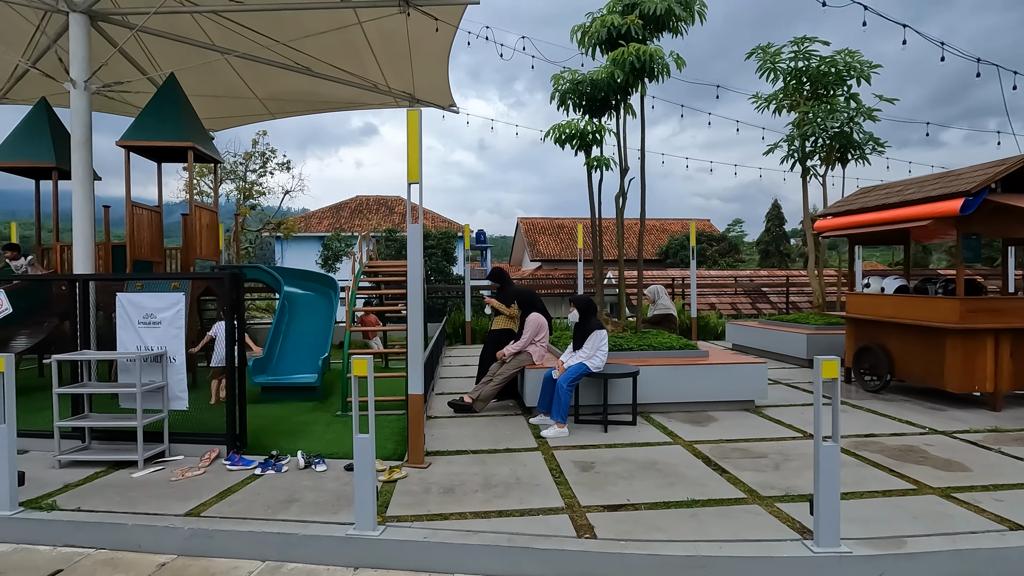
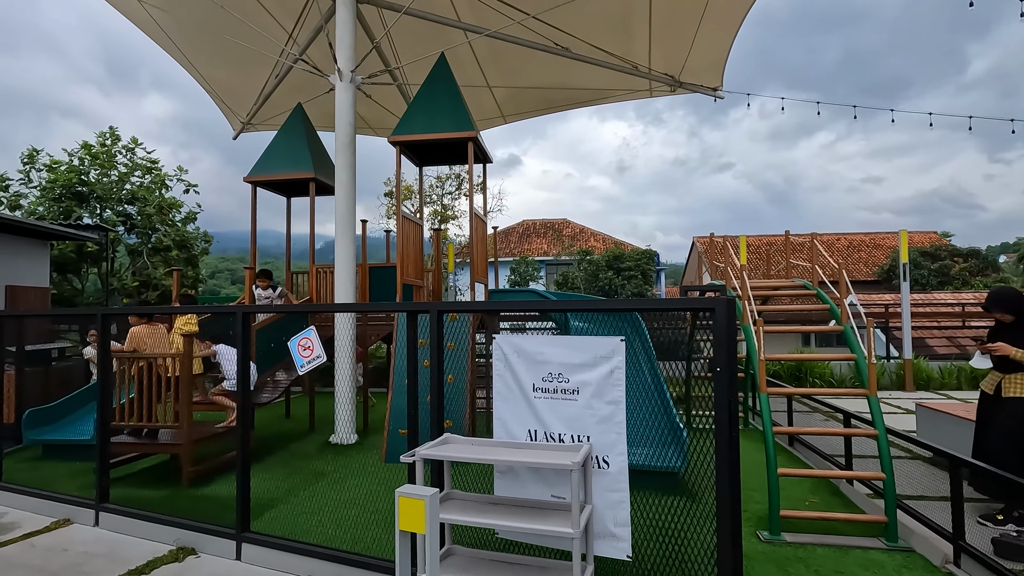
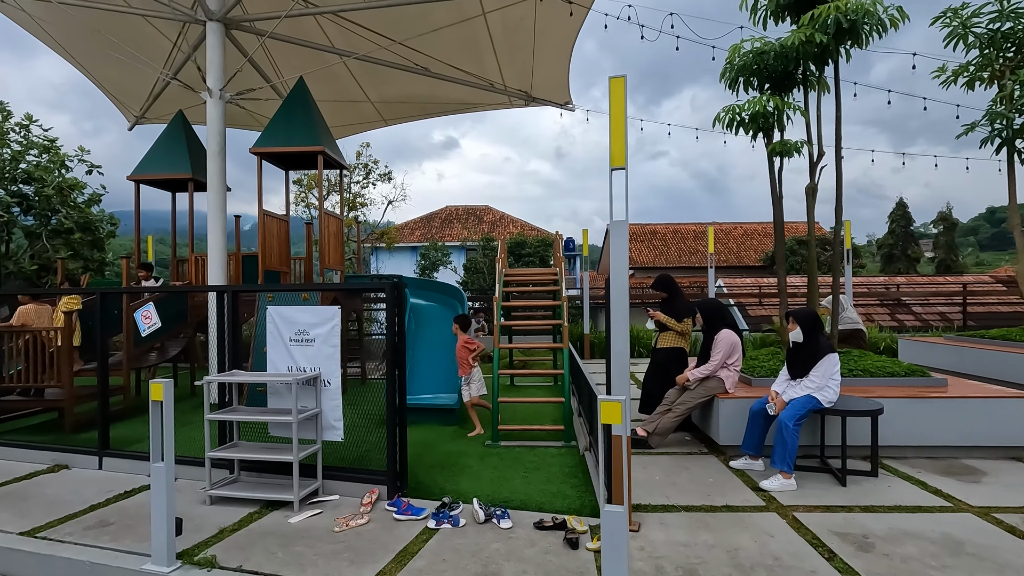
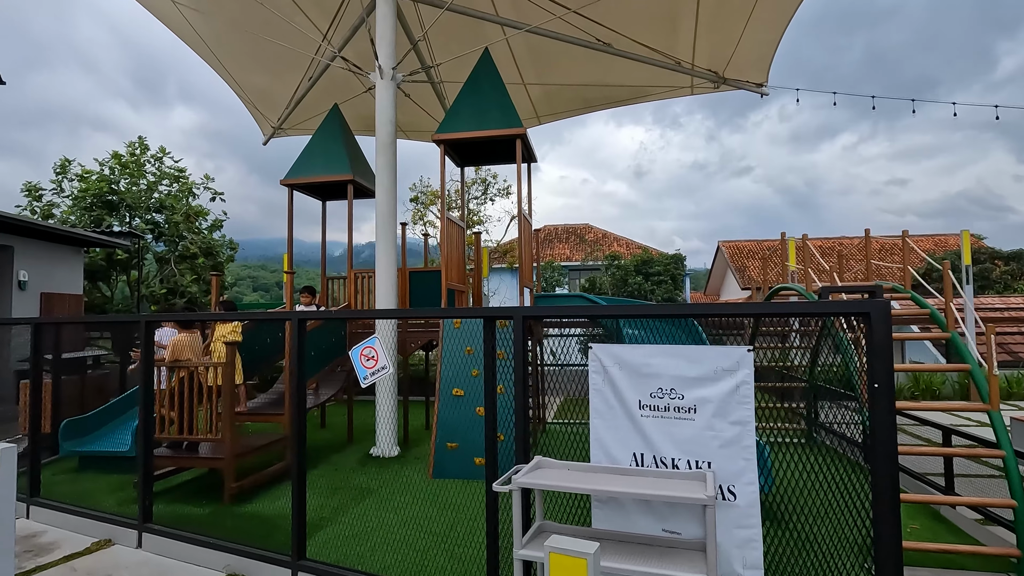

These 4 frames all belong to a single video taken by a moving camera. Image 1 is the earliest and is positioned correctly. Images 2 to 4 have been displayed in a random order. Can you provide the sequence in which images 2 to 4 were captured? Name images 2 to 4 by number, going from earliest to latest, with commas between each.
3, 2, 4
